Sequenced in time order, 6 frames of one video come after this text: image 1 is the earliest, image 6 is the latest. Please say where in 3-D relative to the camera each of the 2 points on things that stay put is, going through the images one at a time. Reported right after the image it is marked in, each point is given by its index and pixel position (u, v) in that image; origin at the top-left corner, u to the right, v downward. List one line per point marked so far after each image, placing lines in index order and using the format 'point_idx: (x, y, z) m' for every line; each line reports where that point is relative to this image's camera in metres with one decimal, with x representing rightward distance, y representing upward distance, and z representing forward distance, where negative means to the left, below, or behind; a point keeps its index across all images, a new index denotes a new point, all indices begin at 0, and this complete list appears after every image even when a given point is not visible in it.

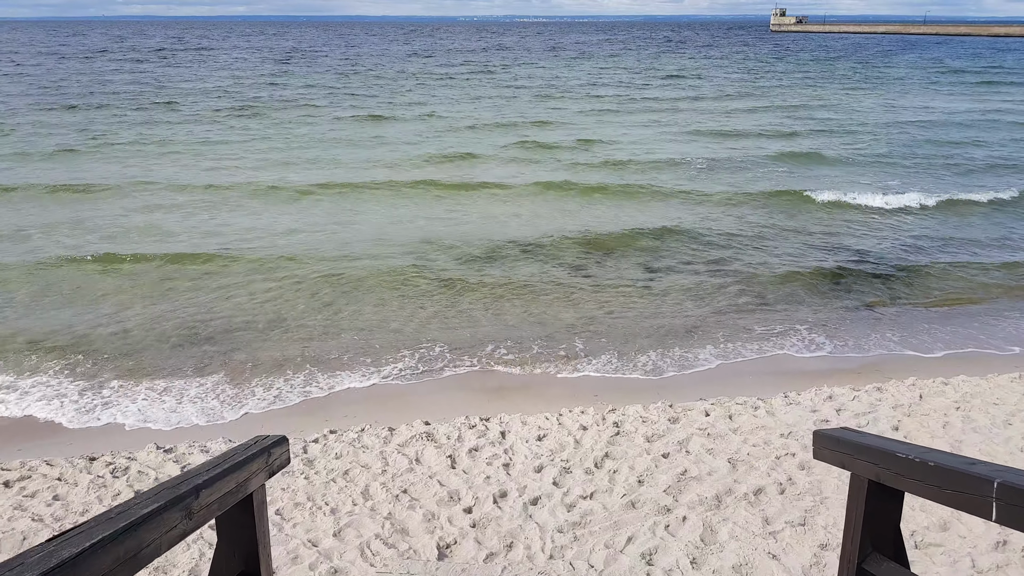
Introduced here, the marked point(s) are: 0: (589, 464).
0: (+0.6, -1.4, +5.4) m
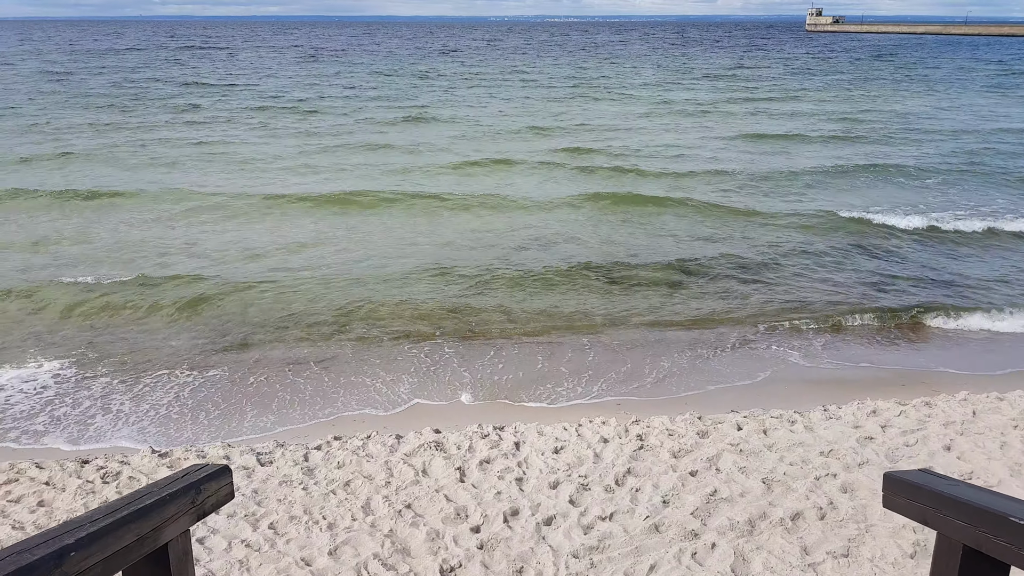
0: (+0.7, -1.4, +5.0) m
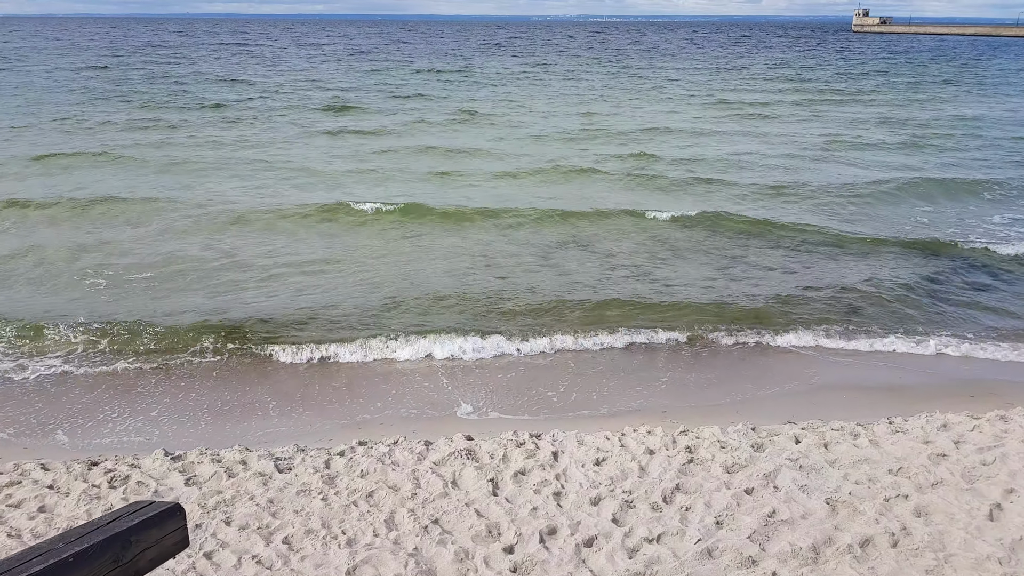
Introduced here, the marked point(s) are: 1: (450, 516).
0: (+1.0, -1.4, +4.5) m
1: (-0.4, -1.4, +4.2) m
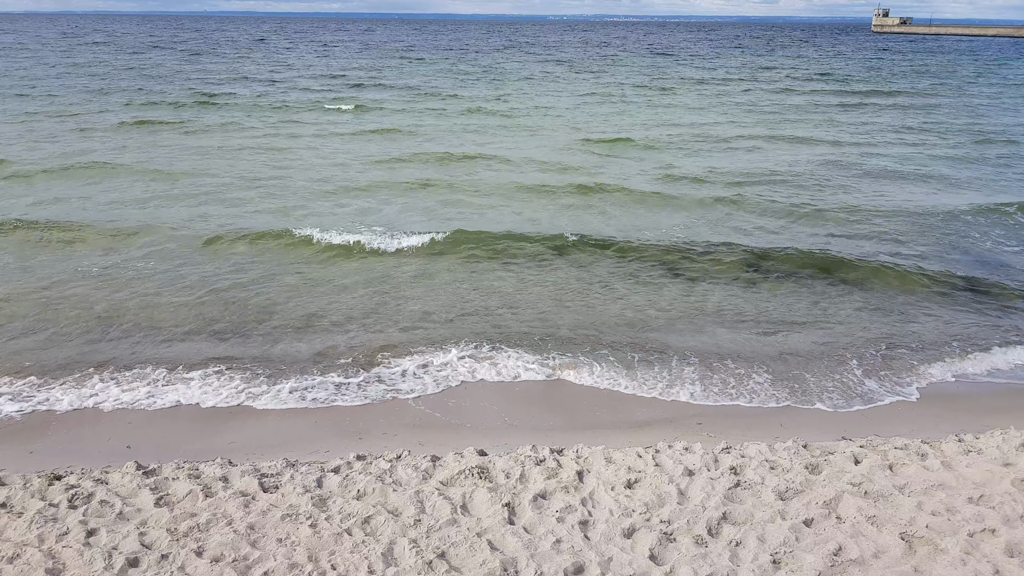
0: (+1.1, -1.4, +3.8) m
1: (-0.3, -1.4, +3.6) m
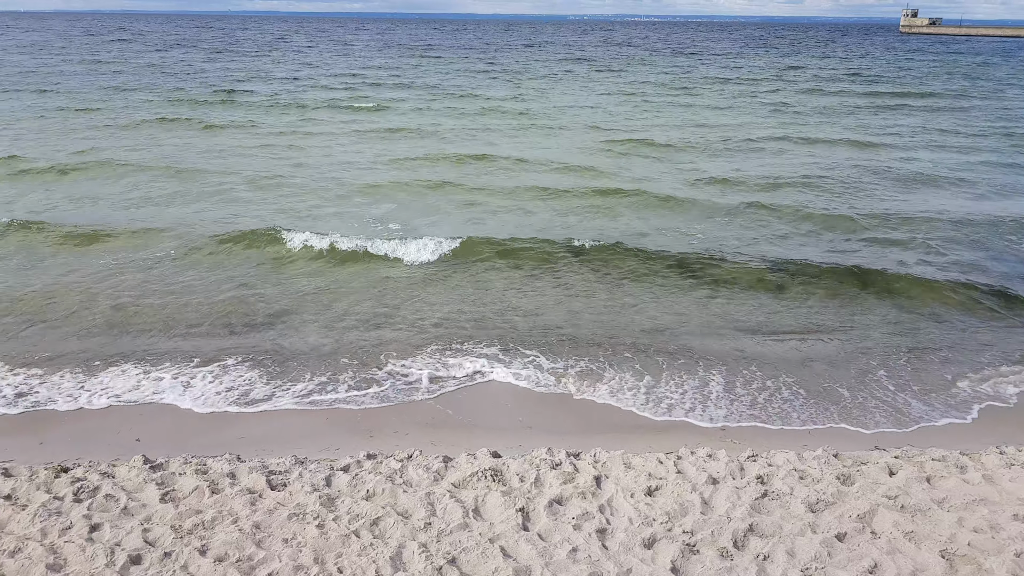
0: (+1.2, -1.4, +3.6) m
1: (-0.2, -1.4, +3.4) m
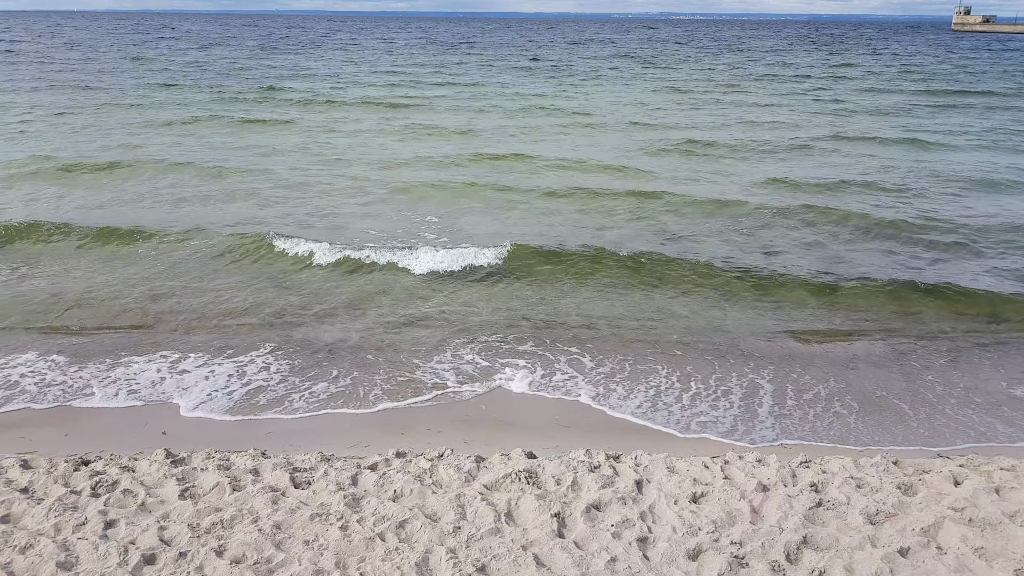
0: (+1.3, -1.3, +3.4) m
1: (0.0, -1.3, +3.2) m
